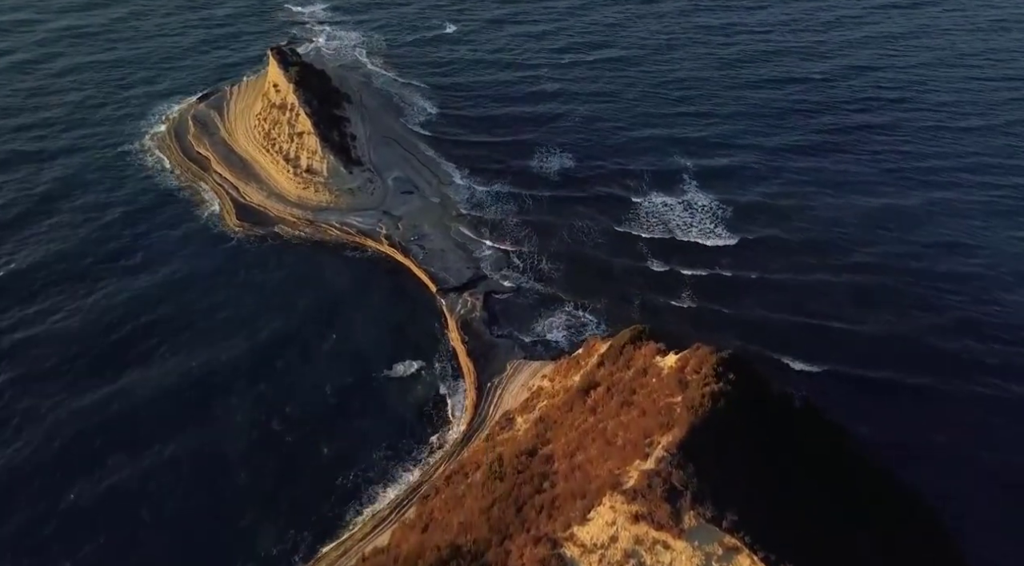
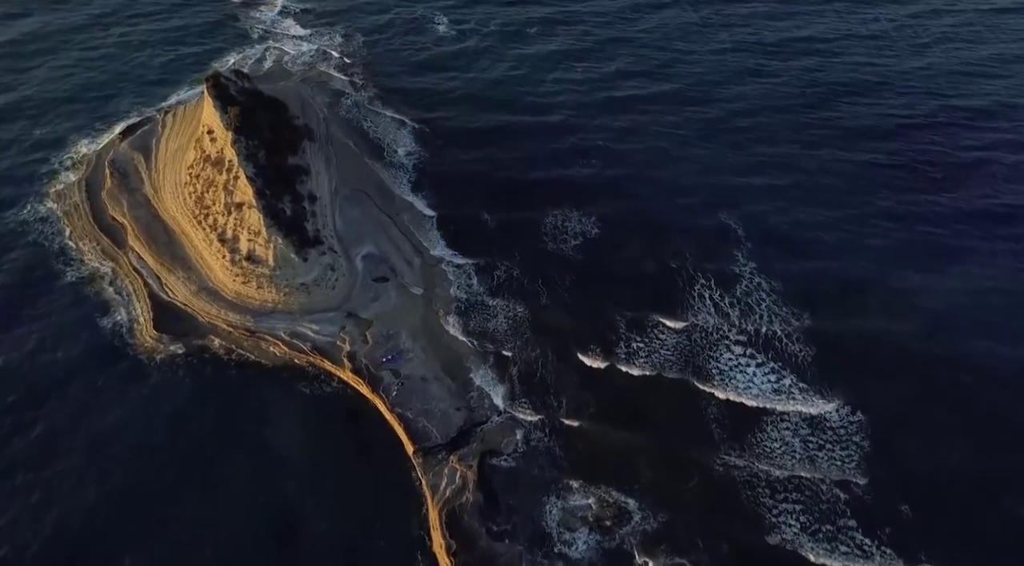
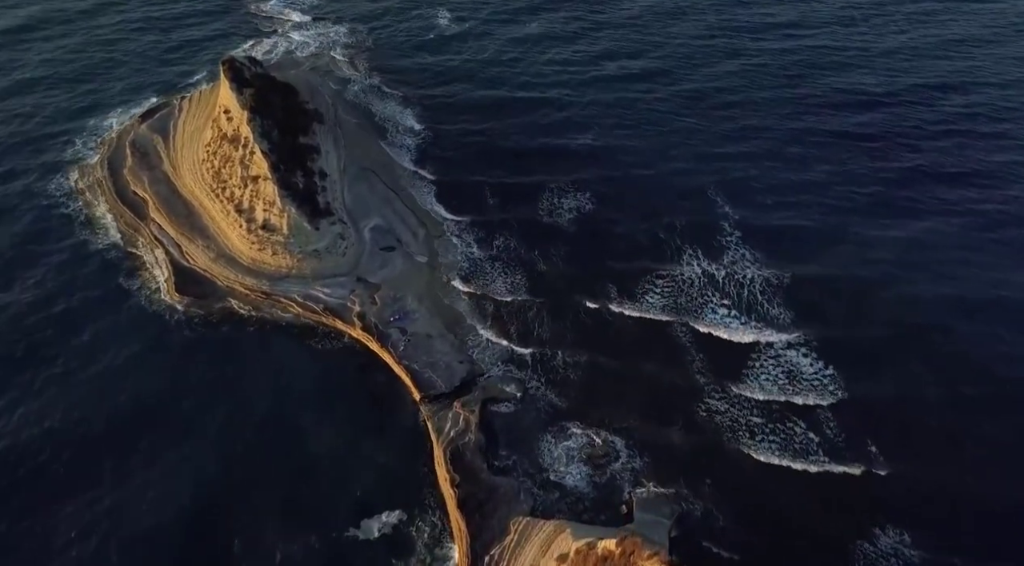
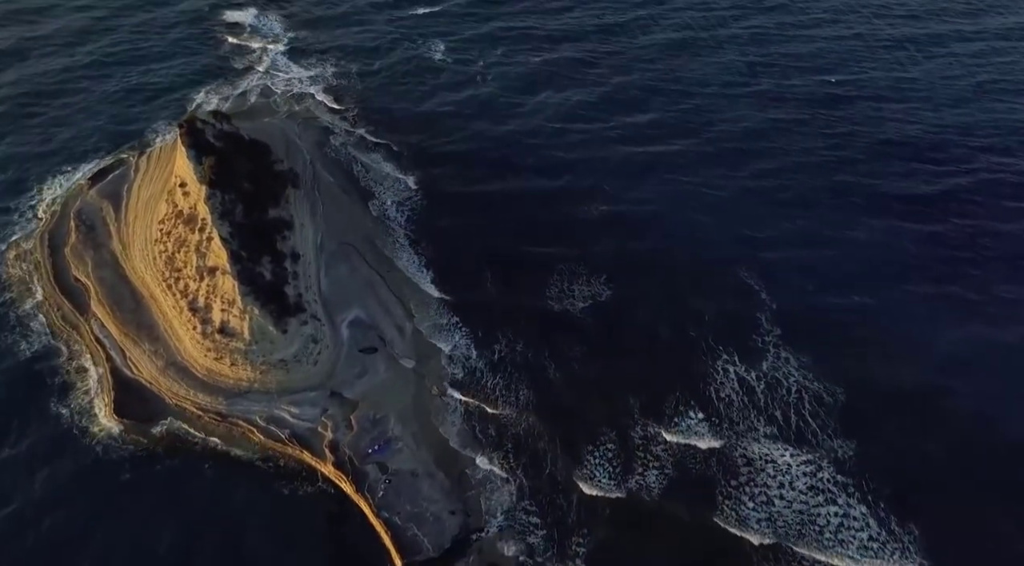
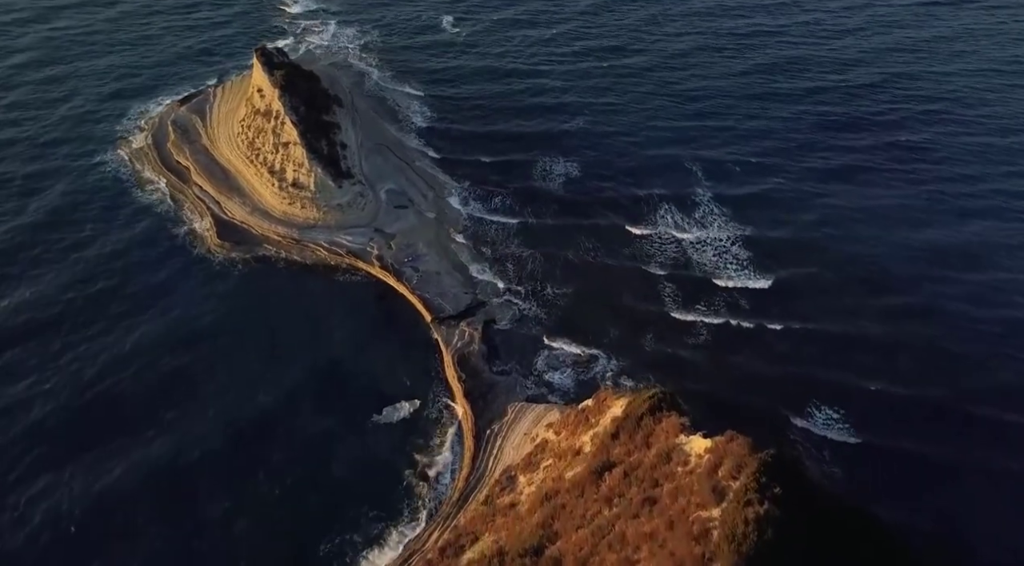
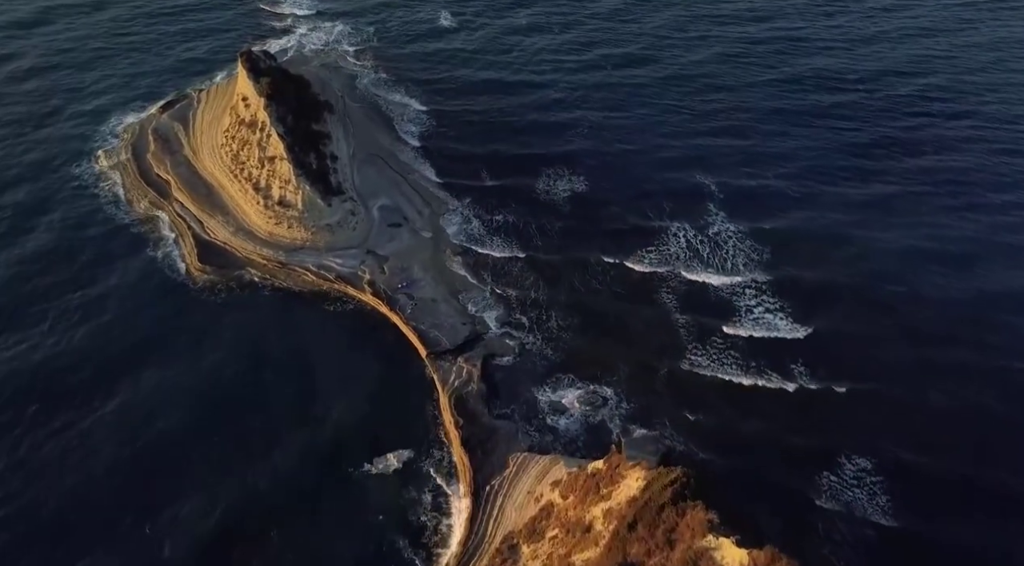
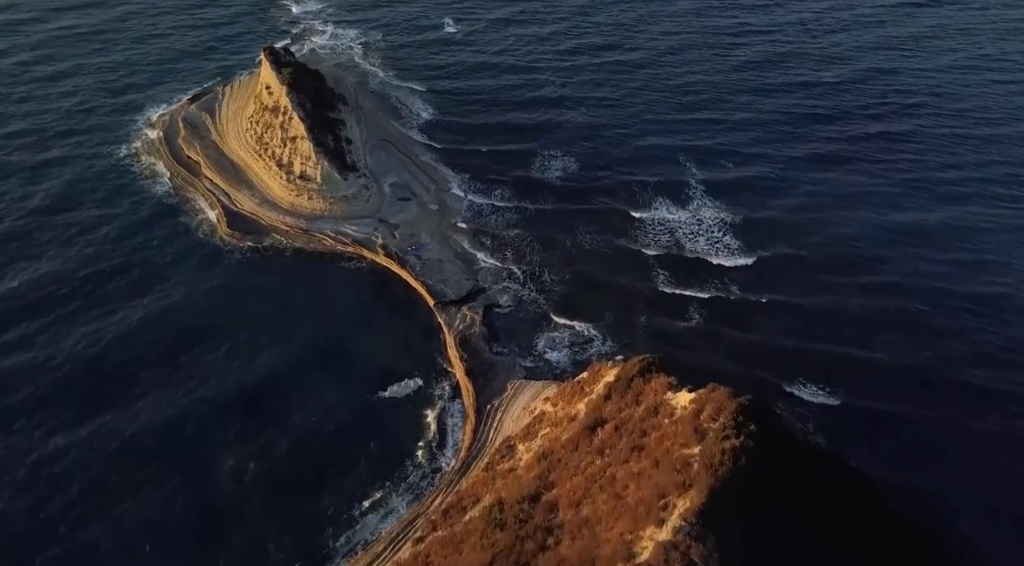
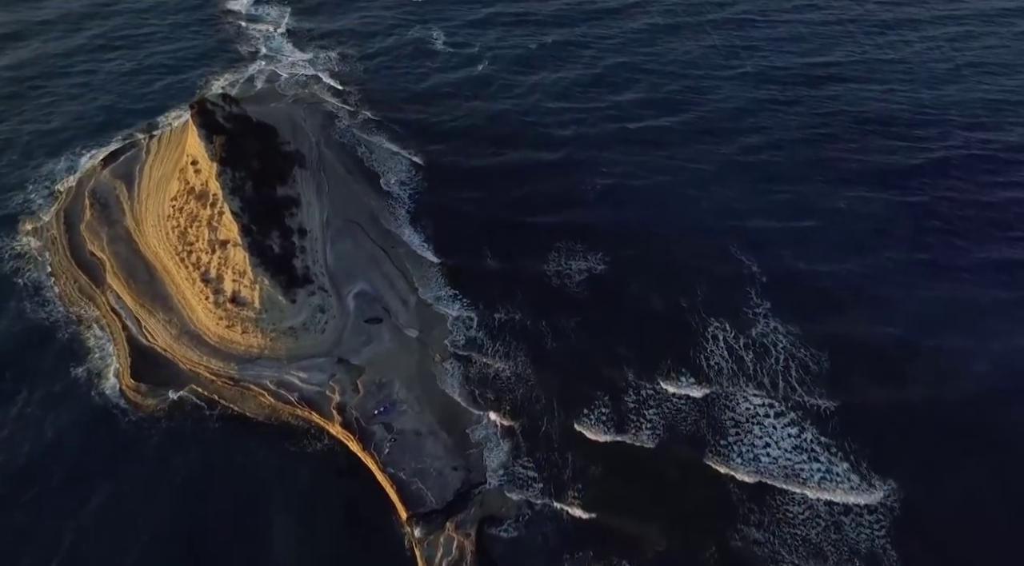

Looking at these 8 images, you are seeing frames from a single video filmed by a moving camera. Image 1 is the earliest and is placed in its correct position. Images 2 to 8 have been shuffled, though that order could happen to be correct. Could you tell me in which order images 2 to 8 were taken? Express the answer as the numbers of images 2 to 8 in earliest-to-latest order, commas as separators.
7, 5, 6, 3, 2, 8, 4
